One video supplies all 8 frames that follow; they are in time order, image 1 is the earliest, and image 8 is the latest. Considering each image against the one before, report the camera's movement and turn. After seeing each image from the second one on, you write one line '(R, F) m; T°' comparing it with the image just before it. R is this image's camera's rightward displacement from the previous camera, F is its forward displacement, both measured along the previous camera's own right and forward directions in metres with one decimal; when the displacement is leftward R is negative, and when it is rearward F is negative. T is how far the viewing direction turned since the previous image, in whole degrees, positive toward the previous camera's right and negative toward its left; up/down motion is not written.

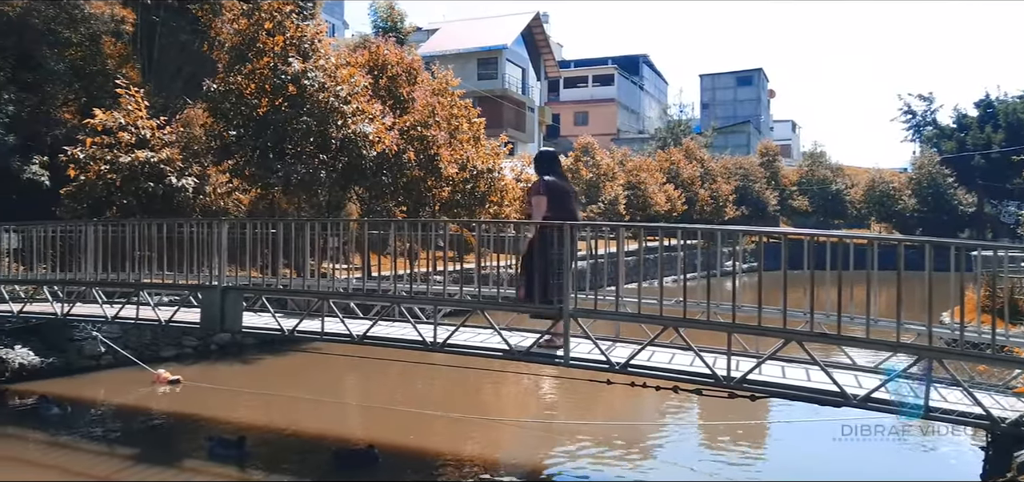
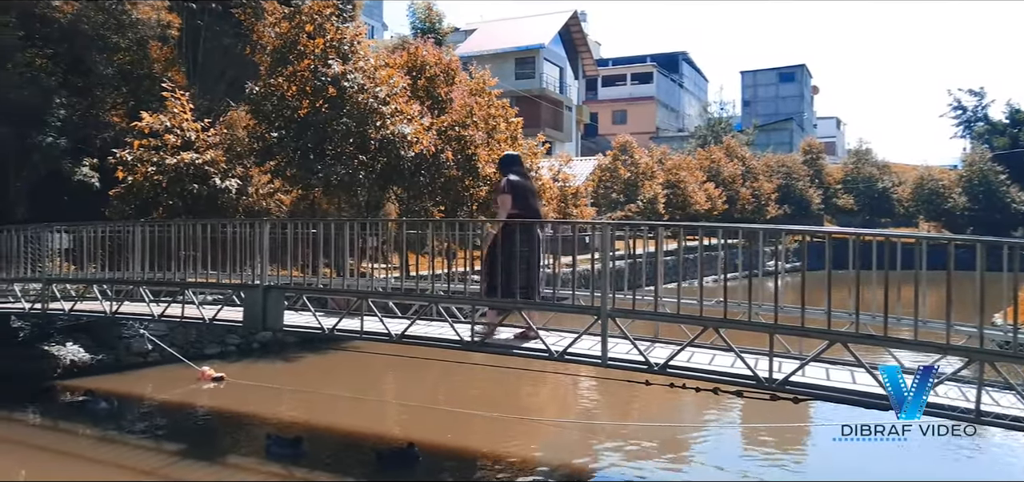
(0.0, 0.0) m; -3°
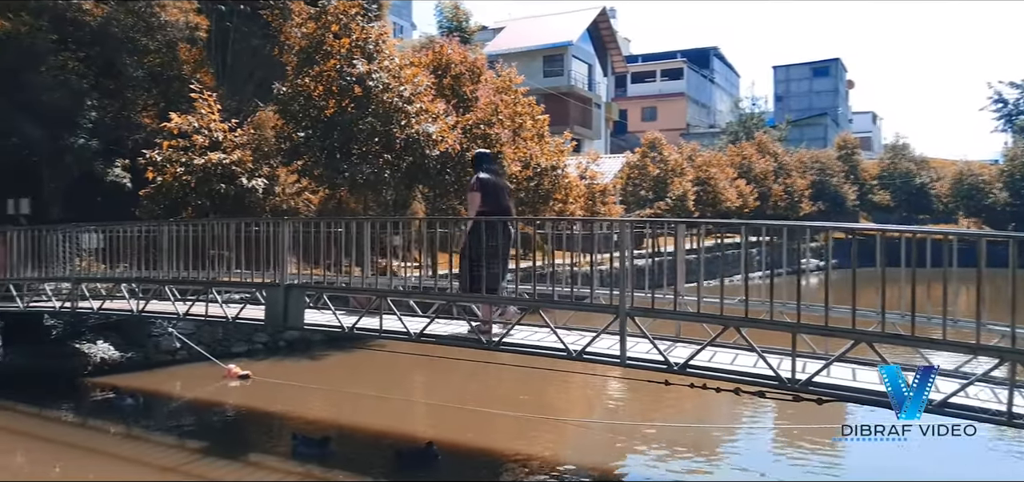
(+0.1, +0.1) m; -2°
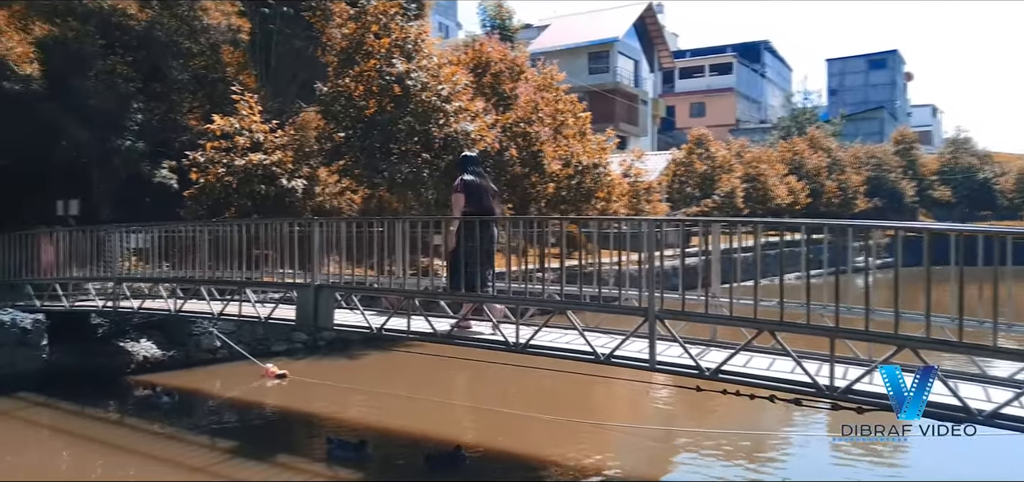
(+0.2, +0.2) m; -4°
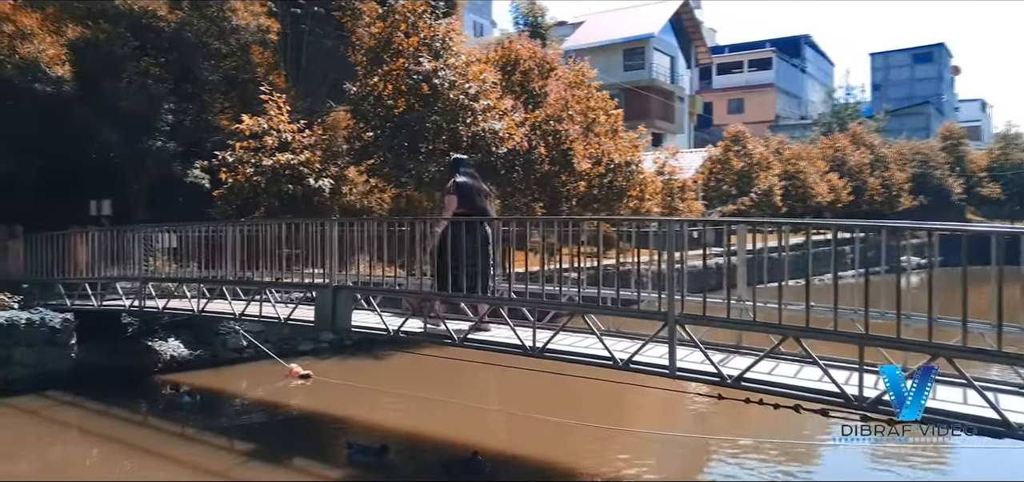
(+0.2, +0.2) m; -3°
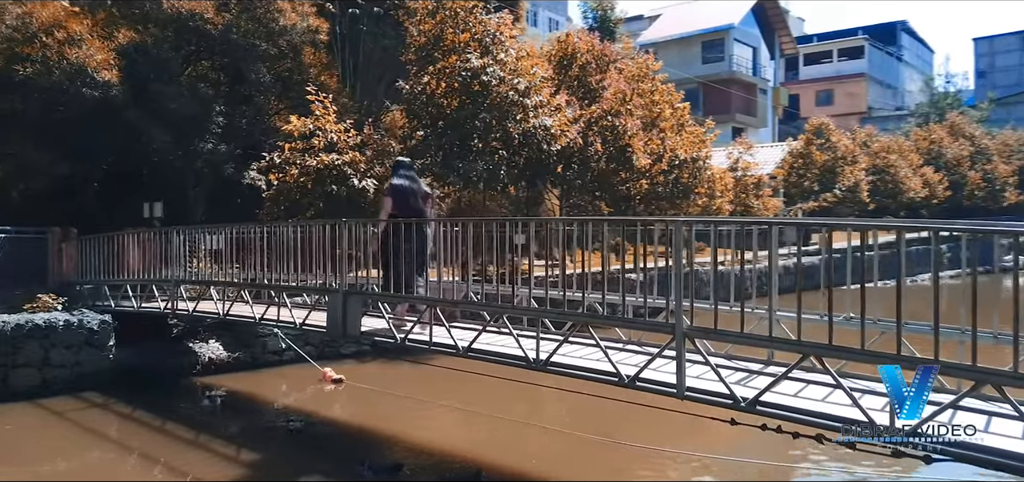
(+0.6, +0.6) m; -6°
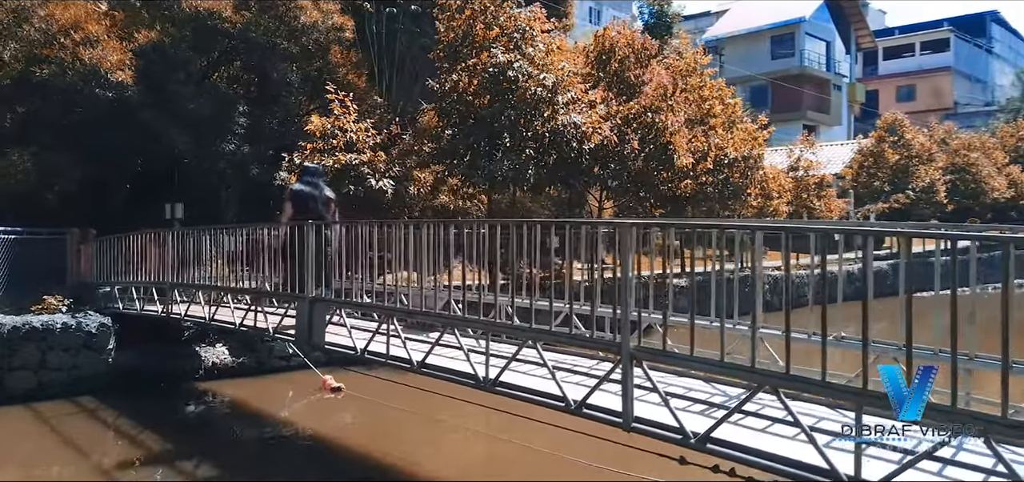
(+0.9, +0.7) m; -5°
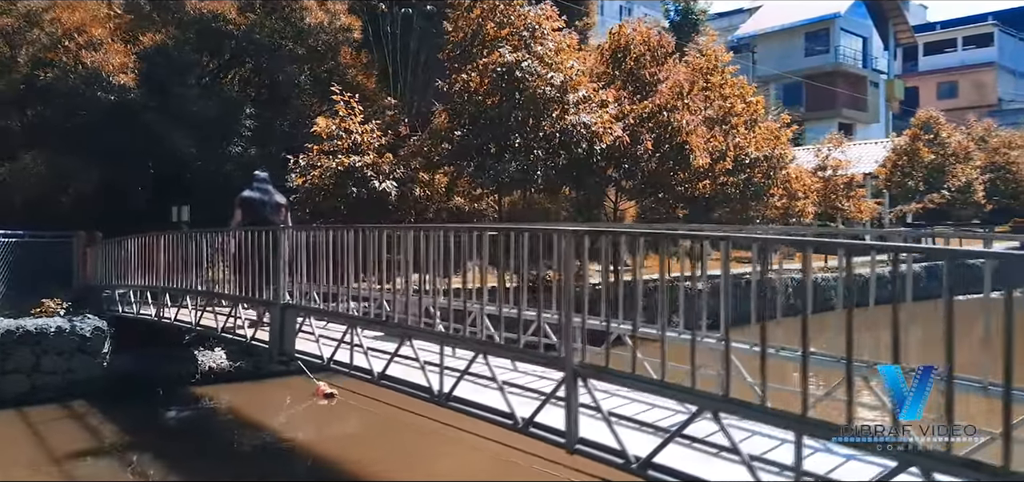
(+0.5, +0.3) m; -3°
